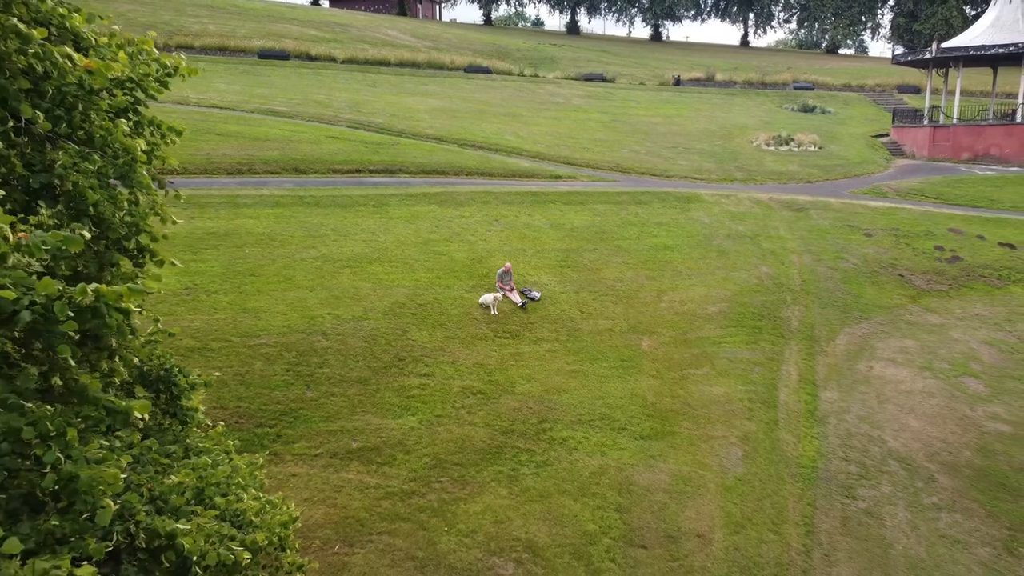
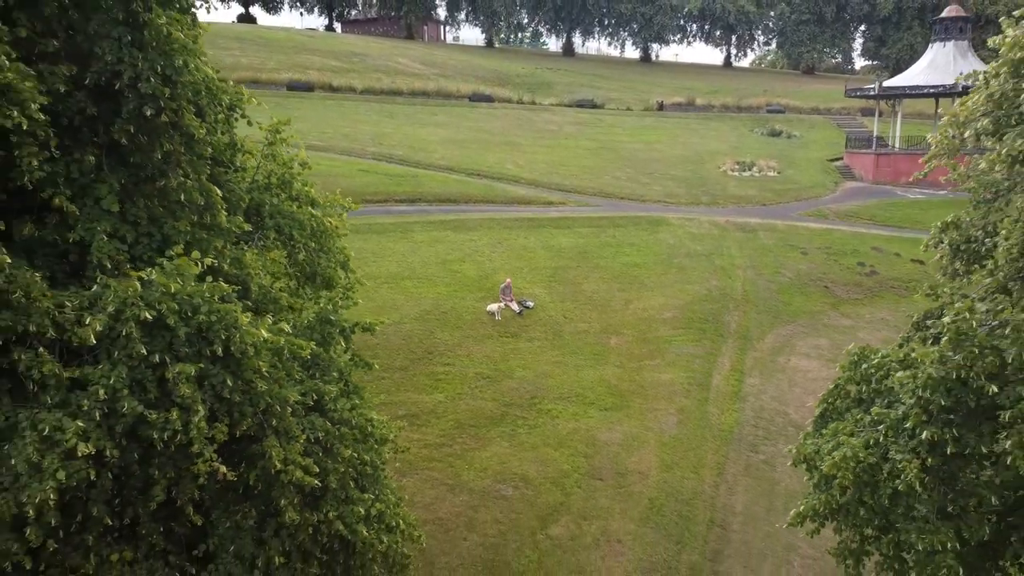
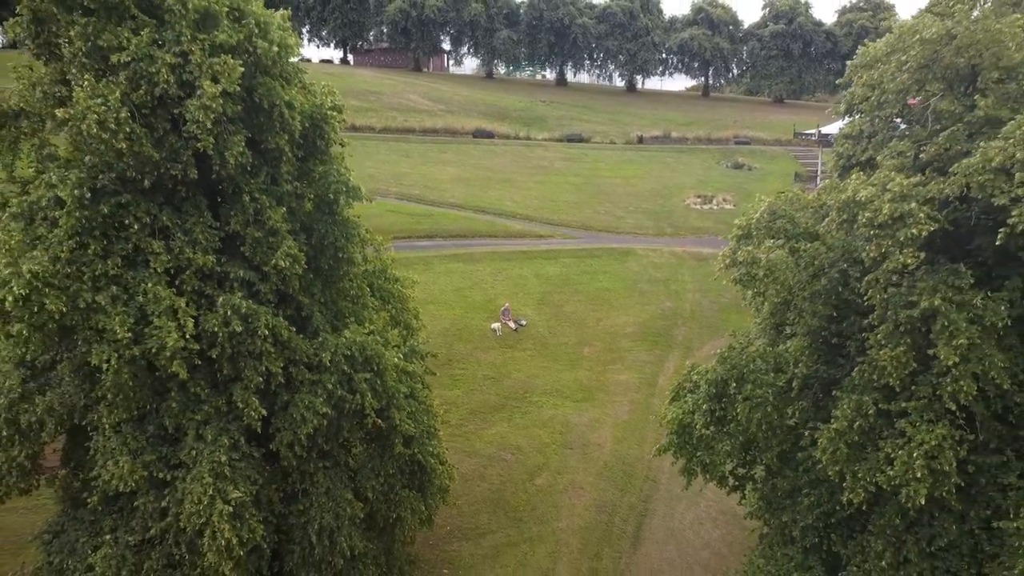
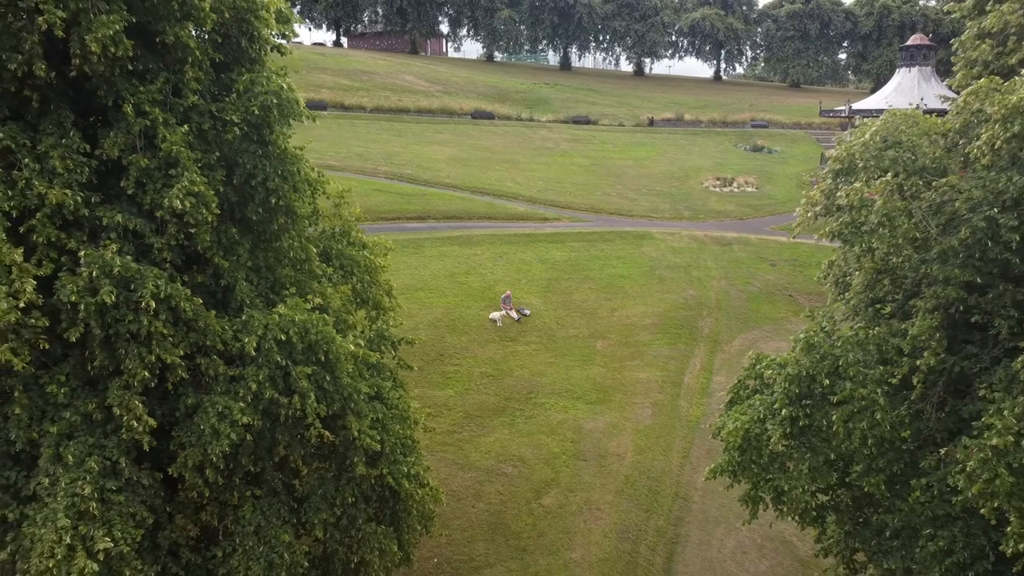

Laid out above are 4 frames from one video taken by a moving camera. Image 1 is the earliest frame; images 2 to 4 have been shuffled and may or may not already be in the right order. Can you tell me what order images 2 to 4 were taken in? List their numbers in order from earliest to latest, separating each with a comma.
2, 4, 3
